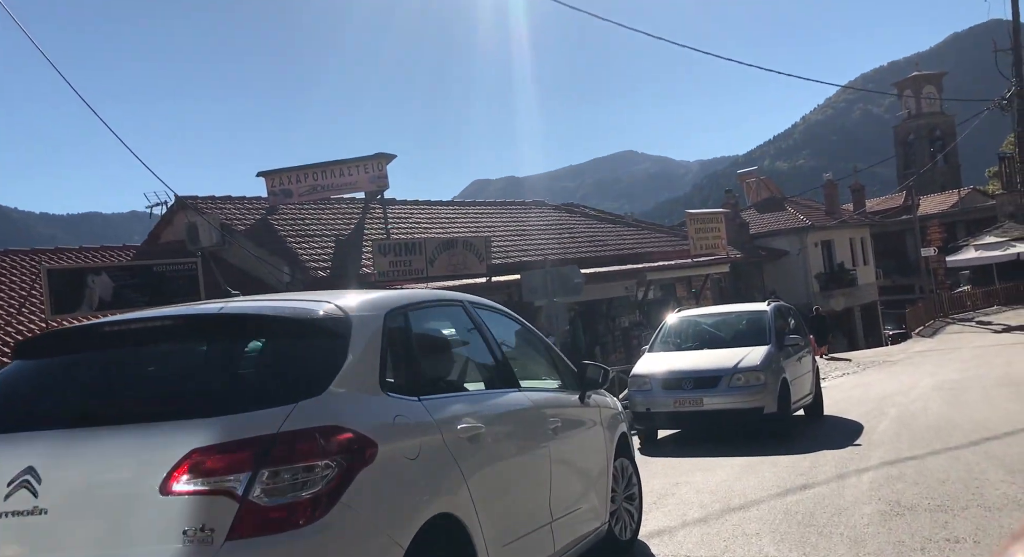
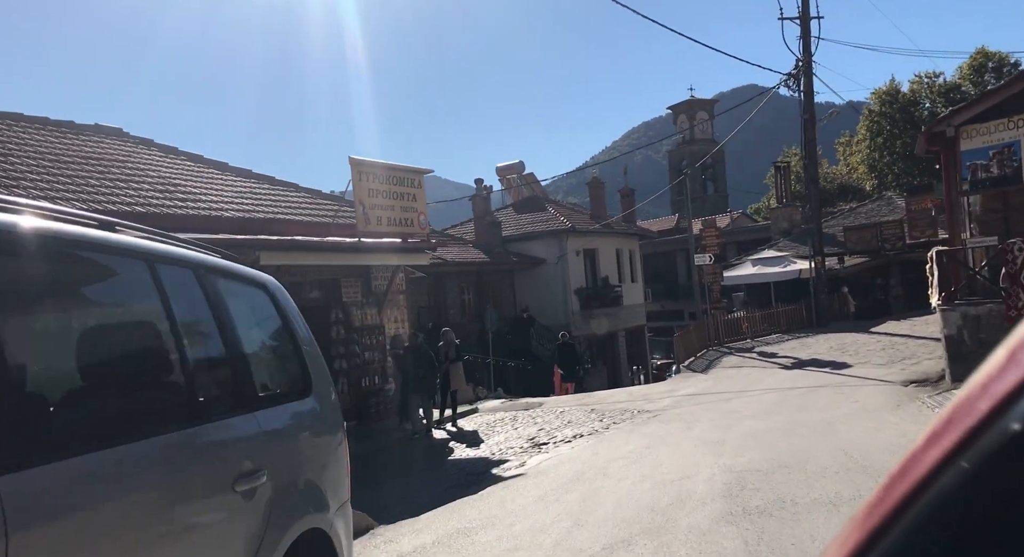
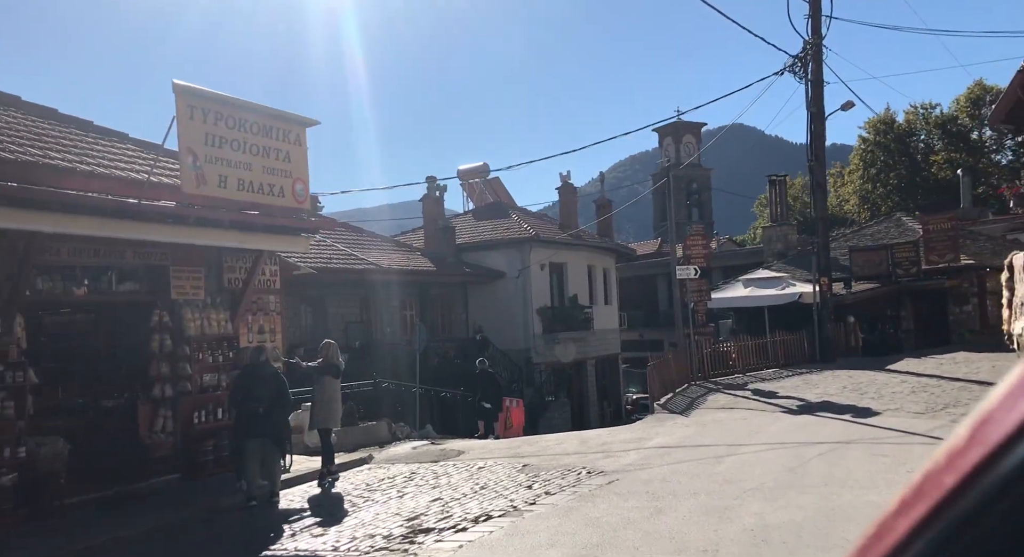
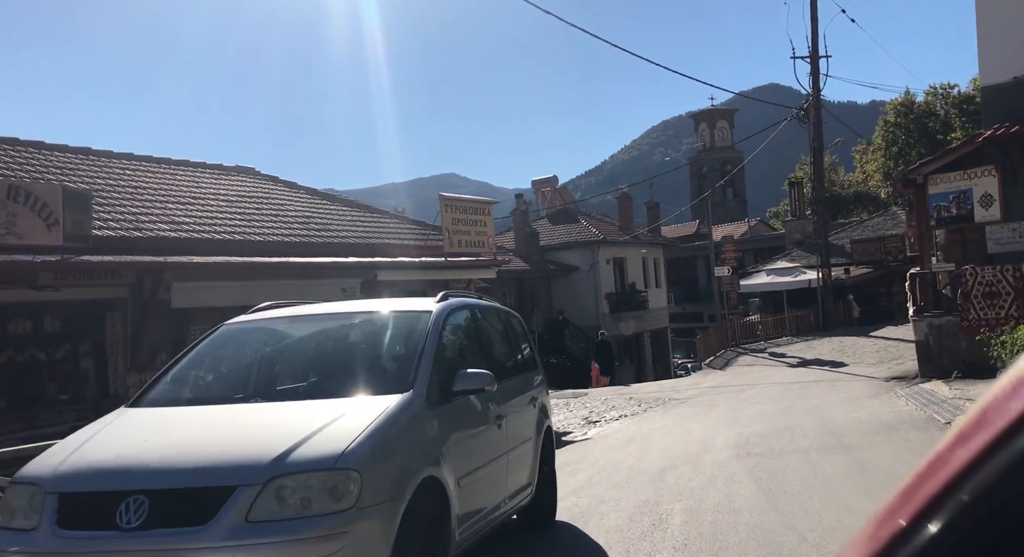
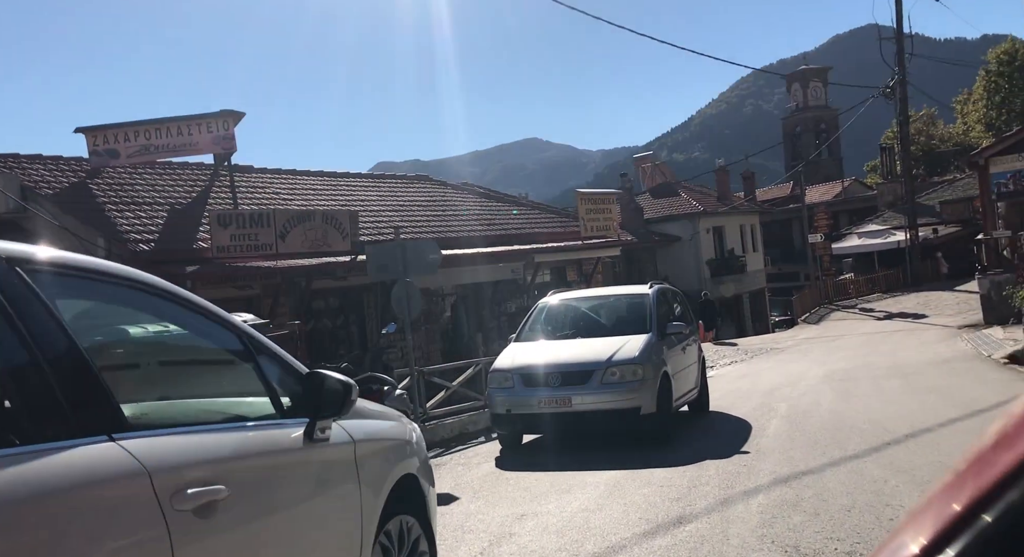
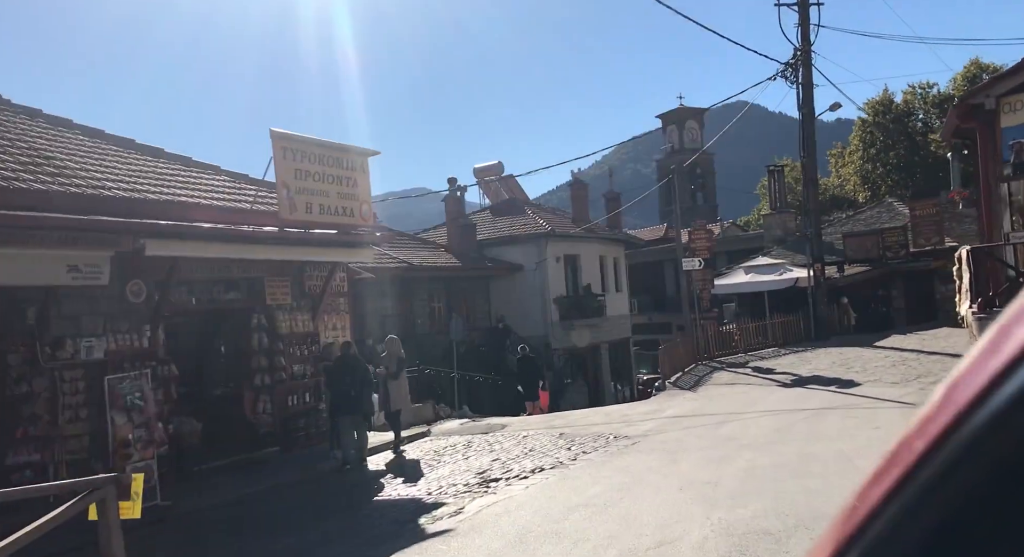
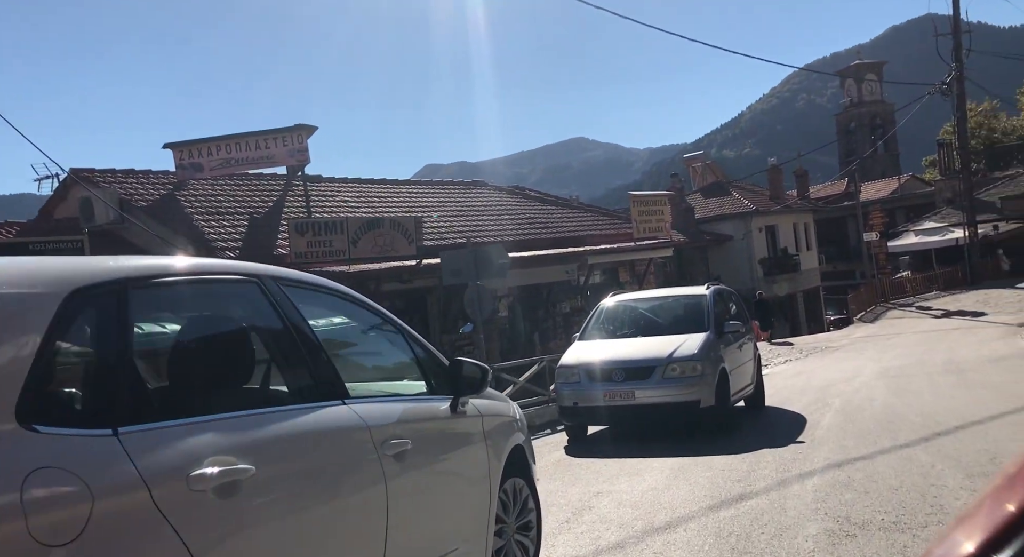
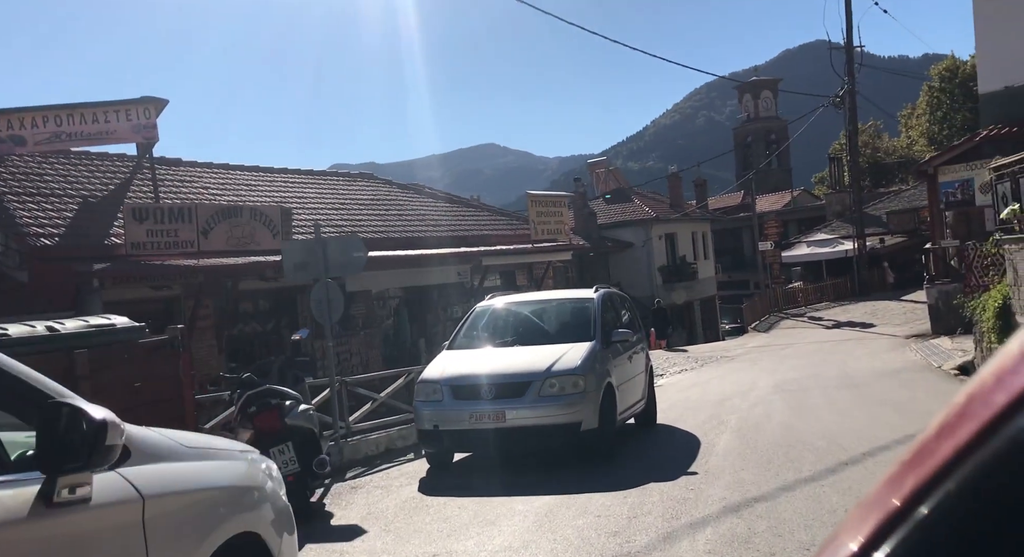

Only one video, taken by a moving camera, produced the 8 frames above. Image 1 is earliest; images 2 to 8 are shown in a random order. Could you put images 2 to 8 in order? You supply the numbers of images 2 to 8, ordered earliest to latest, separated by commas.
7, 5, 8, 4, 2, 6, 3
